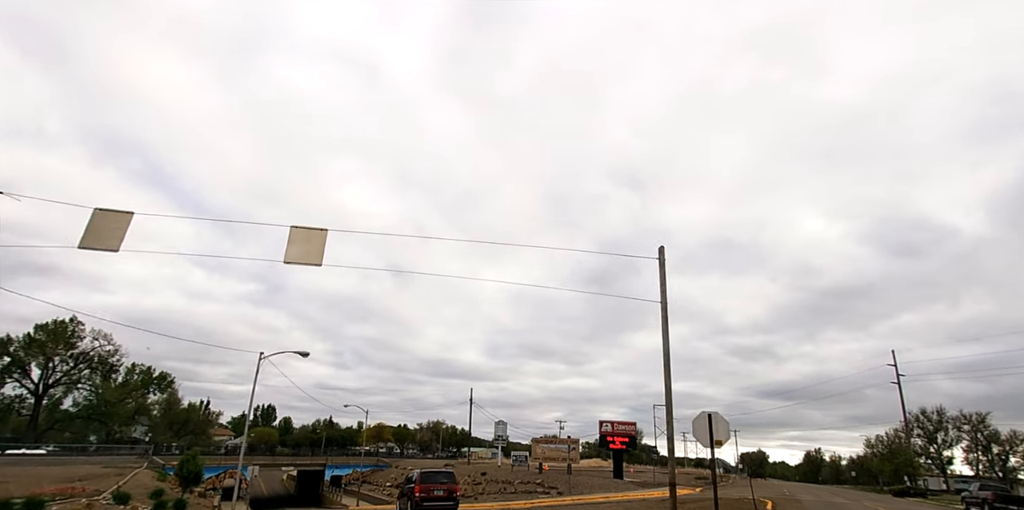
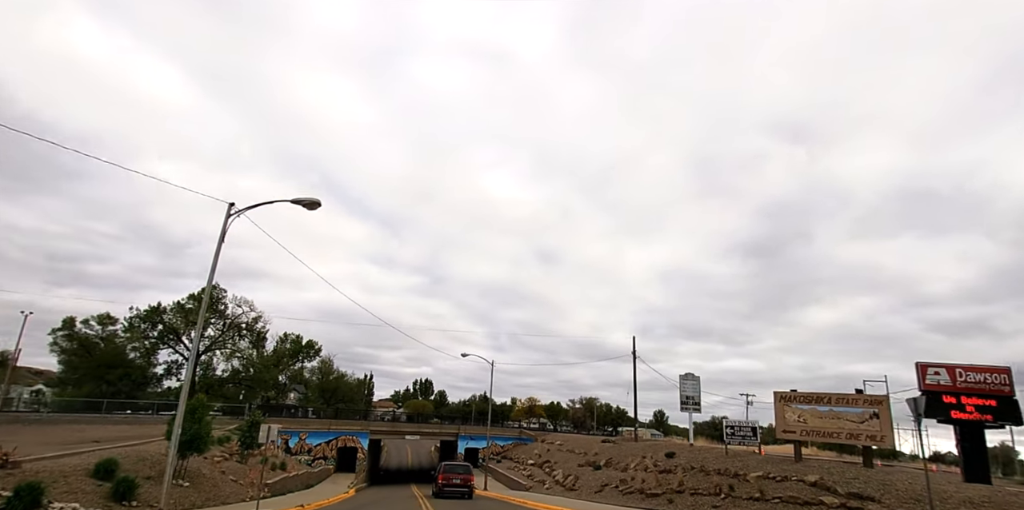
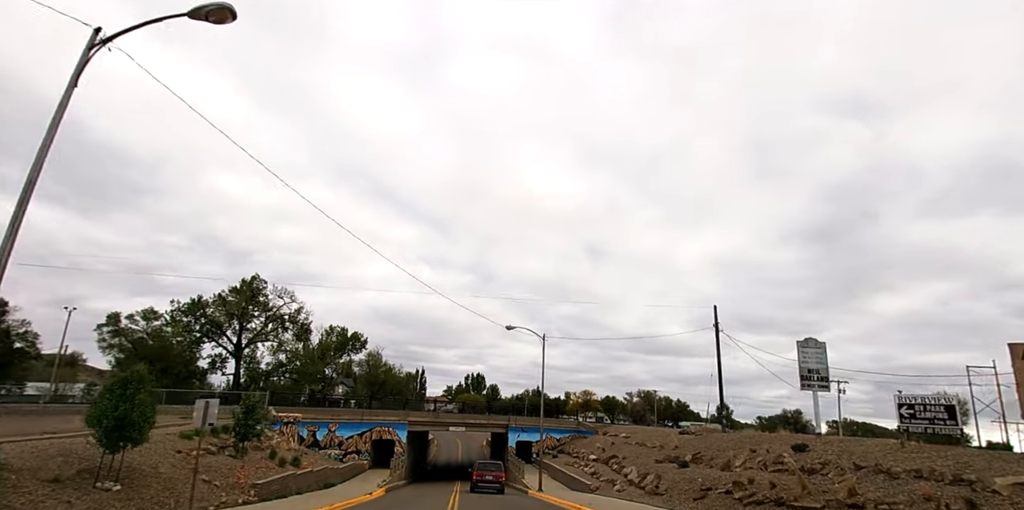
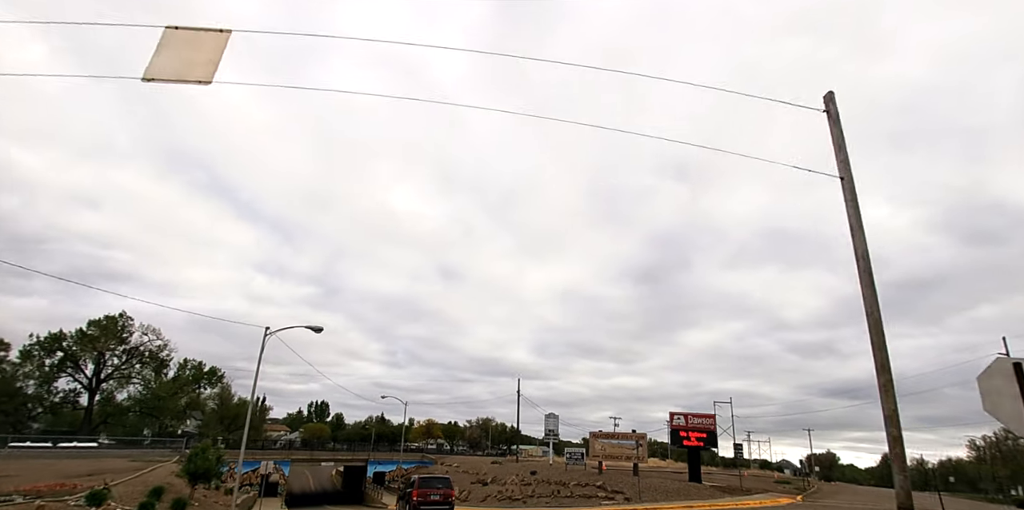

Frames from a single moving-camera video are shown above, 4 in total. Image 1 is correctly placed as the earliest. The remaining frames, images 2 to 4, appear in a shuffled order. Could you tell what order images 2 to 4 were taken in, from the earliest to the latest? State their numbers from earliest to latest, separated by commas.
4, 2, 3
